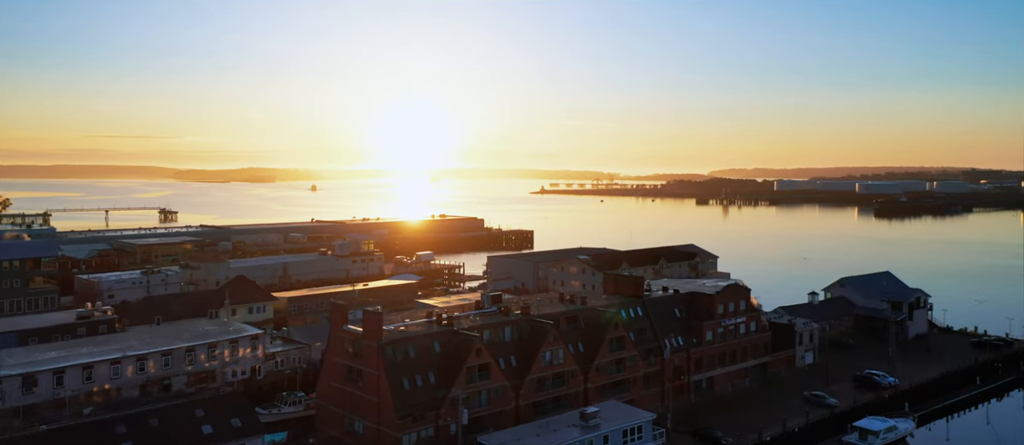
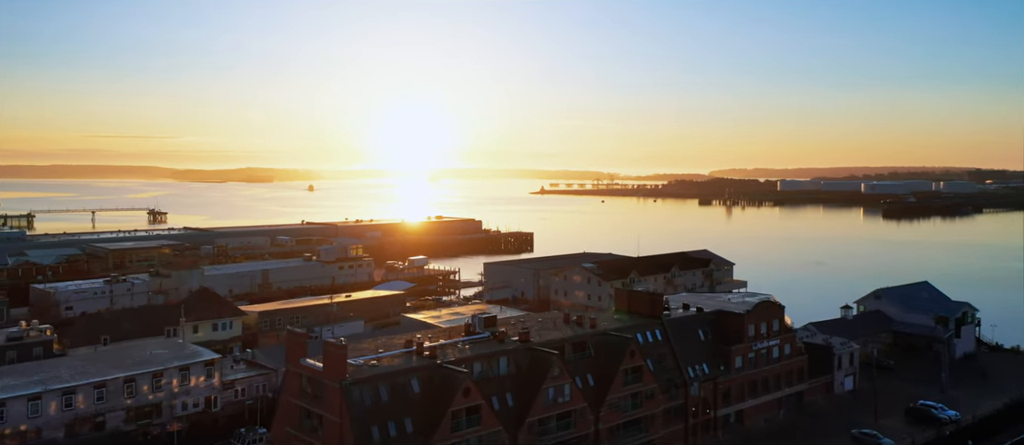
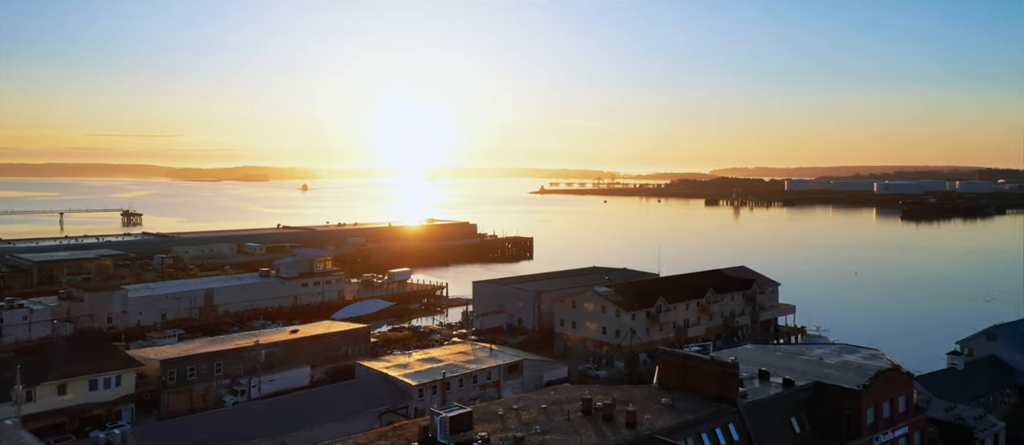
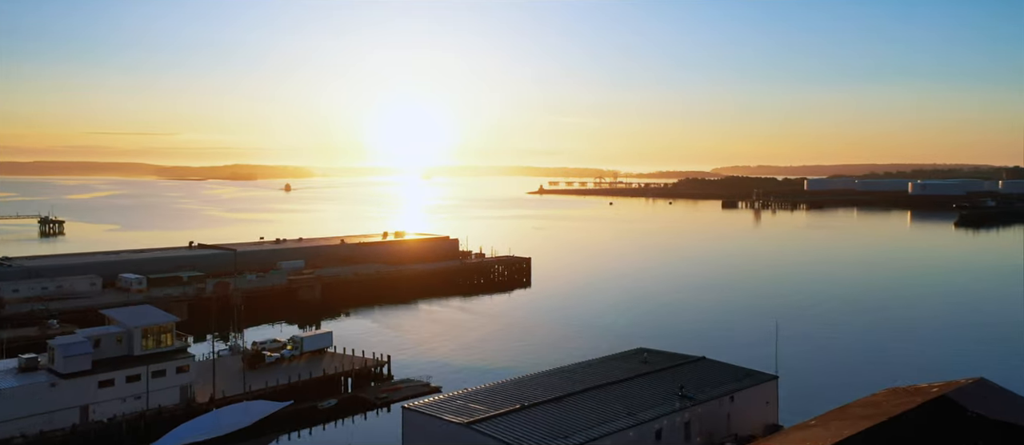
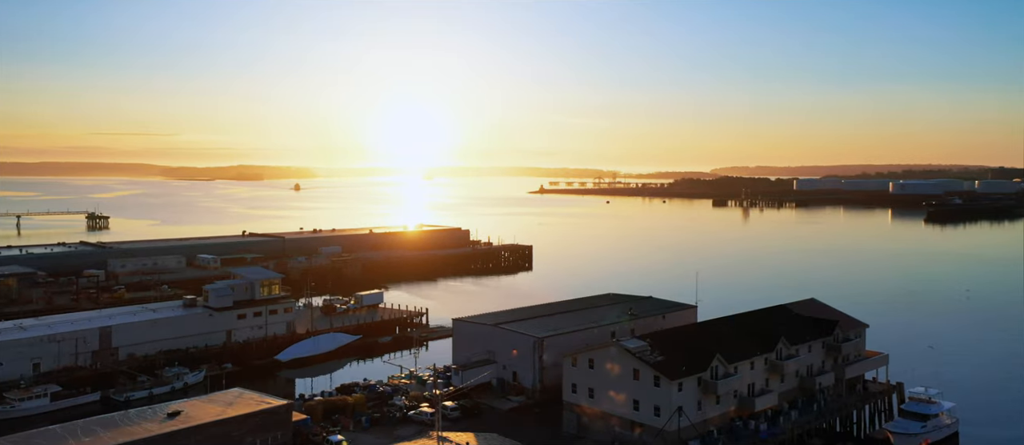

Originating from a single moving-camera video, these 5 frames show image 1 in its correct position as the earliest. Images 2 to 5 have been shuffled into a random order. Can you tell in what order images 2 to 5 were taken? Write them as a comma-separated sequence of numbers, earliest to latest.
2, 3, 5, 4
